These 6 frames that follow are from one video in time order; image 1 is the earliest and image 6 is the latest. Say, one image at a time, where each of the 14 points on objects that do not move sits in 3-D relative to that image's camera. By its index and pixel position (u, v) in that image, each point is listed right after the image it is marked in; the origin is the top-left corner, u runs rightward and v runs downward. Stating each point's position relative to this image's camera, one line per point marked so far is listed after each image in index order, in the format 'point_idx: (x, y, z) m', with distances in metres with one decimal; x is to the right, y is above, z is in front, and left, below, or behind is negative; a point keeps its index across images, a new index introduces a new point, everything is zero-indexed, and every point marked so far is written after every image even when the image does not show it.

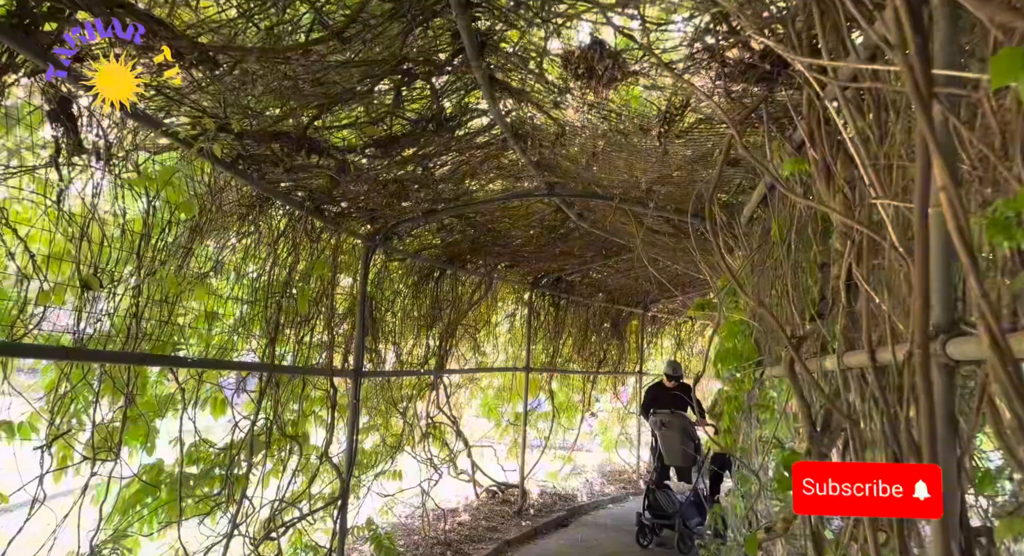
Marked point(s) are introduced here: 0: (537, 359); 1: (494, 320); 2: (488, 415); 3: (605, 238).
0: (+0.3, -0.8, +6.0) m
1: (-0.2, -0.4, +5.5) m
2: (-0.2, -1.3, +5.8) m
3: (+0.7, +0.3, +4.6) m
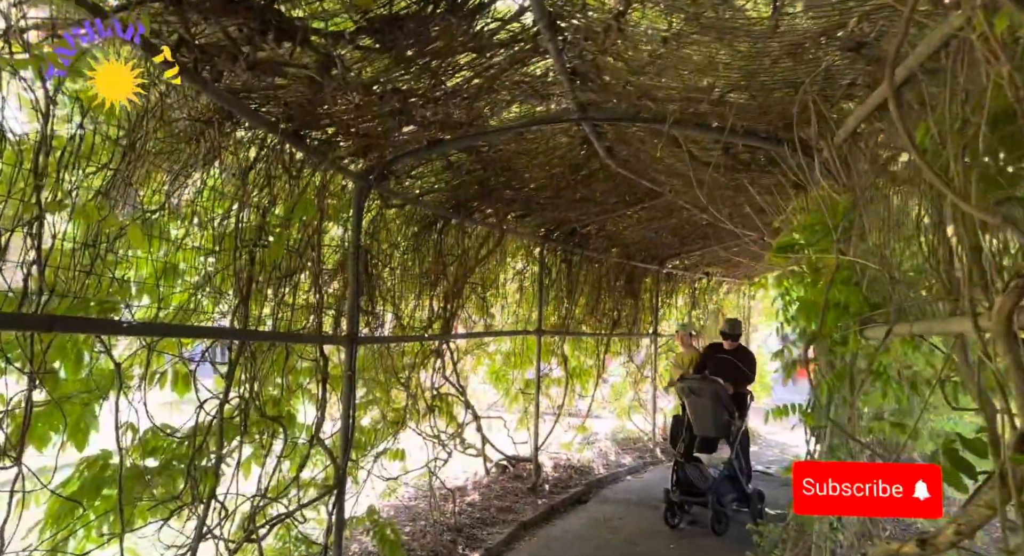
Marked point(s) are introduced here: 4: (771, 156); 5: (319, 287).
0: (+0.3, -0.4, +5.4) m
1: (-0.1, 0.0, +4.9) m
2: (-0.1, -0.9, +5.2) m
3: (+0.8, +0.7, +4.0) m
4: (+1.2, +0.5, +2.7) m
5: (-0.9, 0.0, +2.9) m
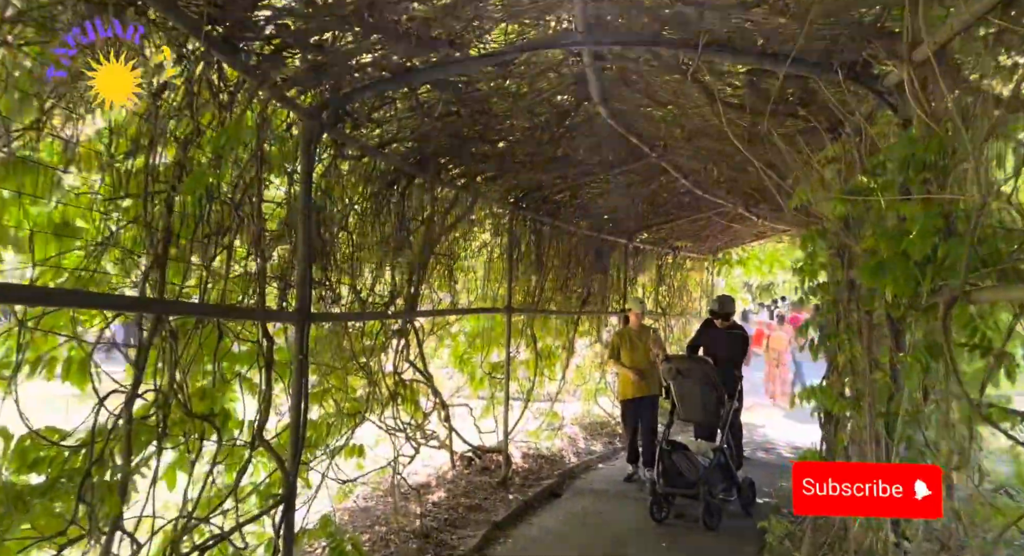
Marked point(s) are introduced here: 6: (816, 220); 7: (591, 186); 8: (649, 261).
0: (+0.1, -0.2, +5.0) m
1: (-0.3, +0.2, +4.4) m
2: (-0.4, -0.7, +4.7) m
3: (+0.6, +0.8, +3.6) m
4: (+1.1, +0.7, +2.3) m
5: (-0.9, +0.1, +2.3) m
6: (+1.4, +0.3, +3.0) m
7: (+0.6, +0.7, +4.7) m
8: (+1.6, +0.2, +7.1) m
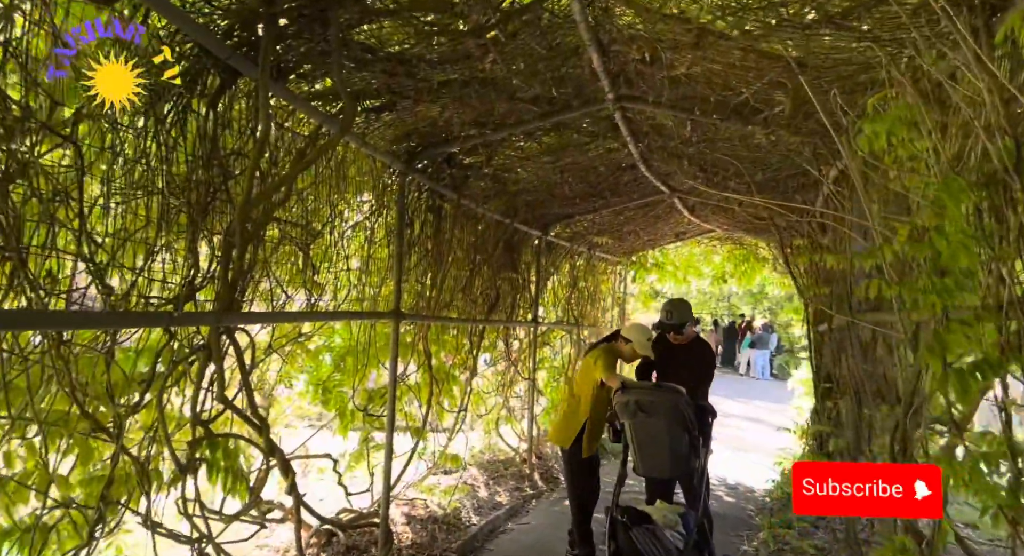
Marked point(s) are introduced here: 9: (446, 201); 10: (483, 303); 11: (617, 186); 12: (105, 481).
0: (-0.6, -0.1, +3.6) m
1: (-0.8, +0.2, +2.9) m
2: (-1.0, -0.6, +3.2) m
3: (+0.3, +0.9, +2.3) m
4: (+1.0, +0.8, +1.2) m
5: (-1.0, +0.2, +0.7) m
6: (+1.2, +0.3, +1.9) m
7: (0.0, +0.7, +3.4) m
8: (+0.5, +0.2, +6.0) m
9: (-0.4, +0.5, +3.8) m
10: (-0.2, -0.2, +4.5) m
11: (+0.7, +0.7, +4.4) m
12: (-1.1, -0.6, +1.8) m
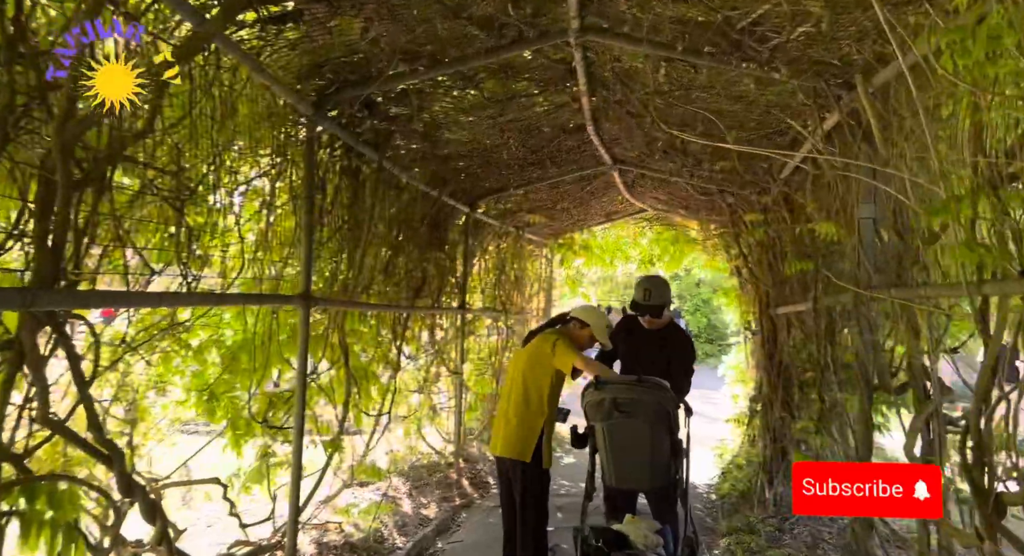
0: (-0.9, 0.0, +2.9) m
1: (-1.0, +0.3, +2.2) m
2: (-1.2, -0.5, +2.5) m
3: (+0.1, +1.0, +1.8) m
4: (+1.0, +0.9, +0.8) m
5: (-0.9, +0.3, 0.0) m
6: (+1.1, +0.4, +1.5) m
7: (-0.3, +0.8, +2.9) m
8: (-0.2, +0.3, +5.4) m
9: (-0.7, +0.6, +3.1) m
10: (-0.7, -0.1, +3.9) m
11: (+0.3, +0.8, +3.9) m
12: (-1.1, -0.5, +1.1) m
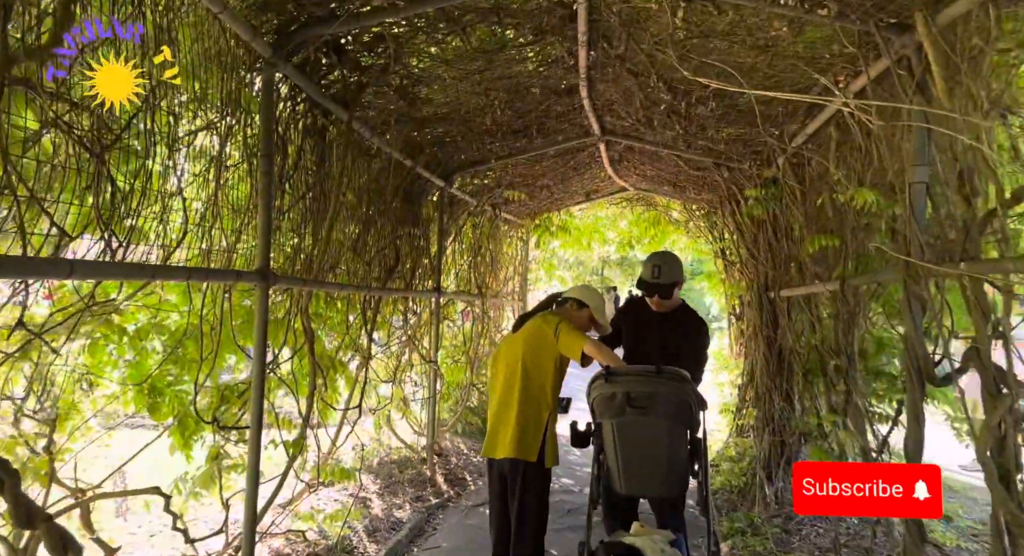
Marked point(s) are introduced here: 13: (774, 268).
0: (-0.9, +0.1, +2.5) m
1: (-1.0, +0.4, +1.8) m
2: (-1.2, -0.4, +2.1) m
3: (+0.2, +1.1, +1.4) m
4: (+1.1, +0.9, +0.5) m
5: (-0.8, +0.3, -0.4) m
6: (+1.1, +0.5, +1.2) m
7: (-0.3, +0.9, +2.5) m
8: (-0.4, +0.5, +5.1) m
9: (-0.8, +0.7, +2.7) m
10: (-0.8, +0.1, +3.5) m
11: (+0.2, +0.9, +3.6) m
12: (-1.1, -0.4, +0.7) m
13: (+1.5, +0.1, +3.6) m
